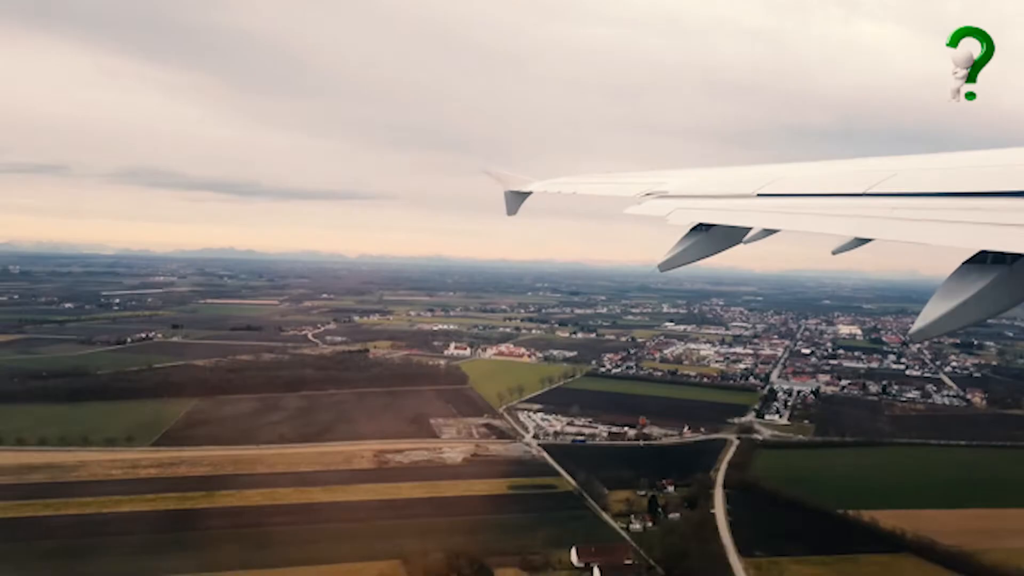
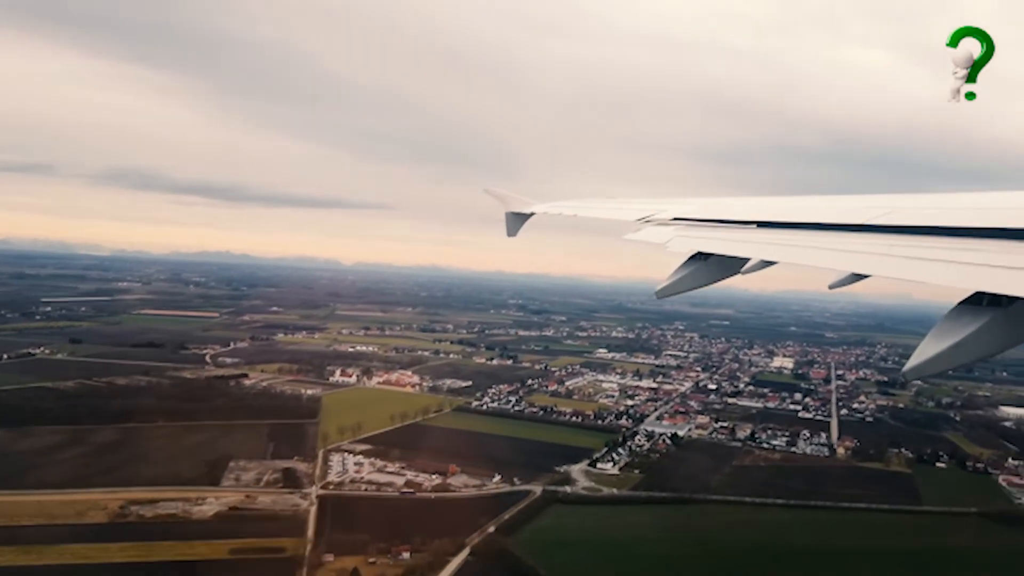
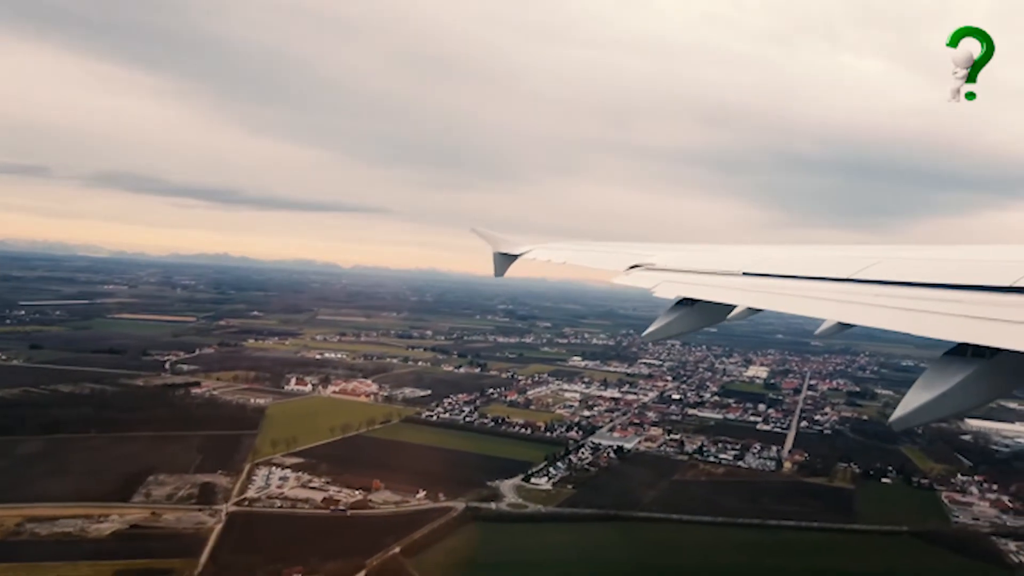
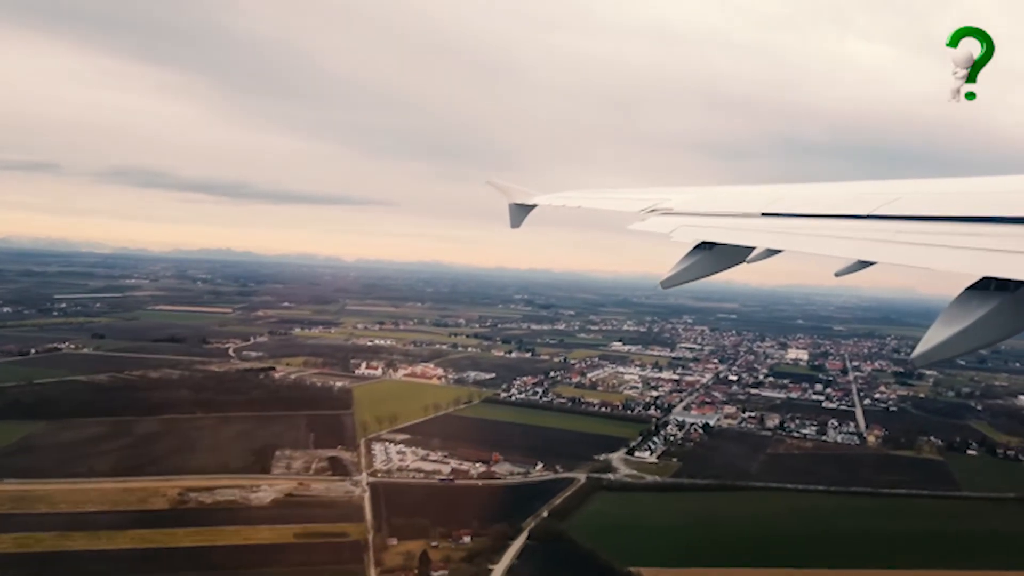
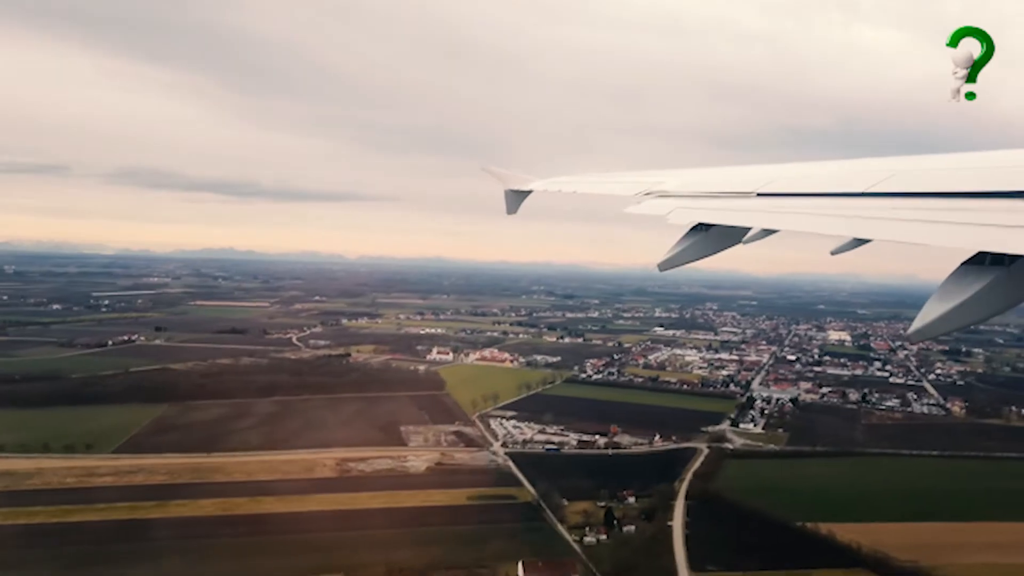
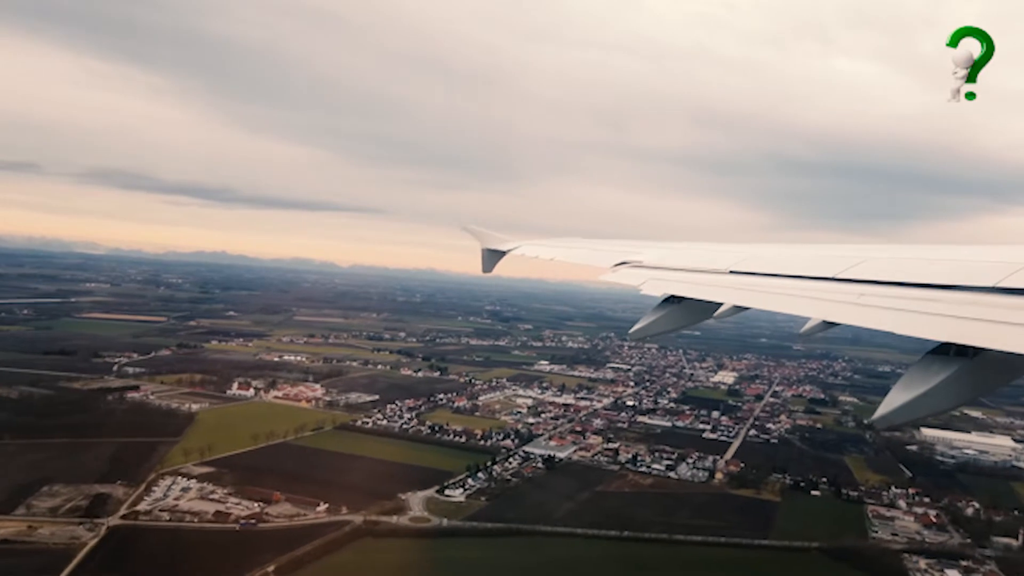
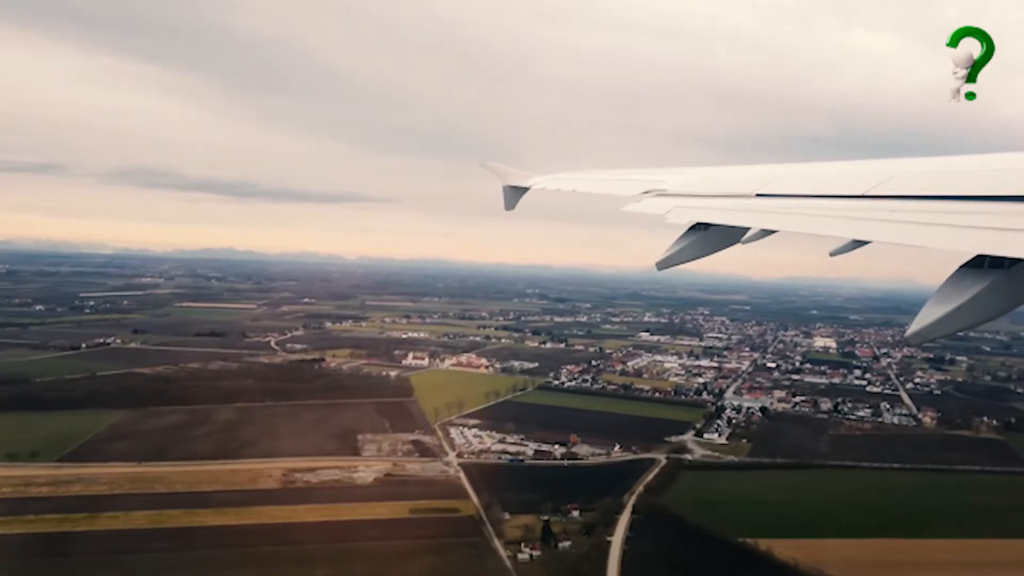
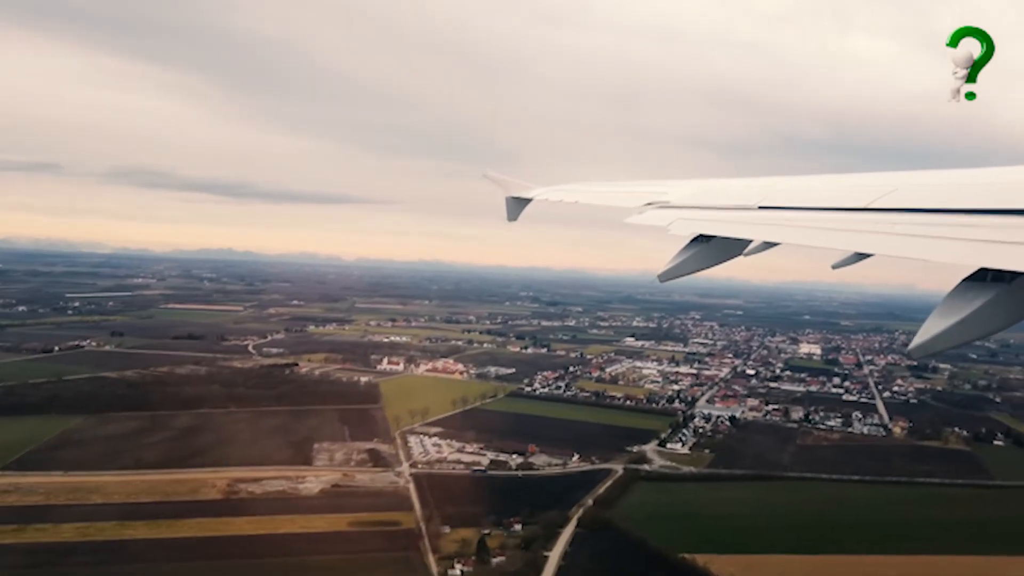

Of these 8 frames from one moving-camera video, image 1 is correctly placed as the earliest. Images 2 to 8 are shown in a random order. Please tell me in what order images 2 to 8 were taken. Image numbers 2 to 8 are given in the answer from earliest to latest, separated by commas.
5, 7, 8, 4, 2, 3, 6
